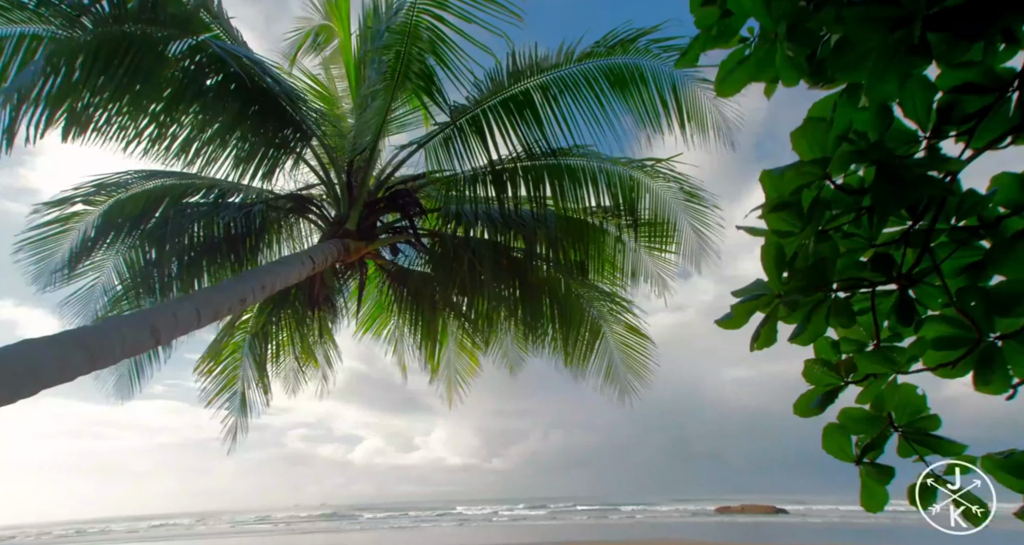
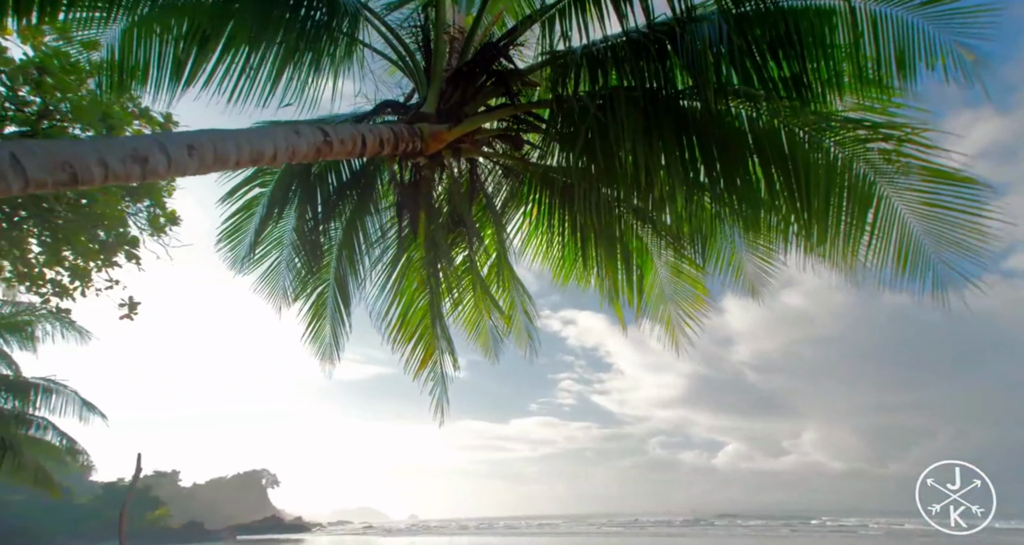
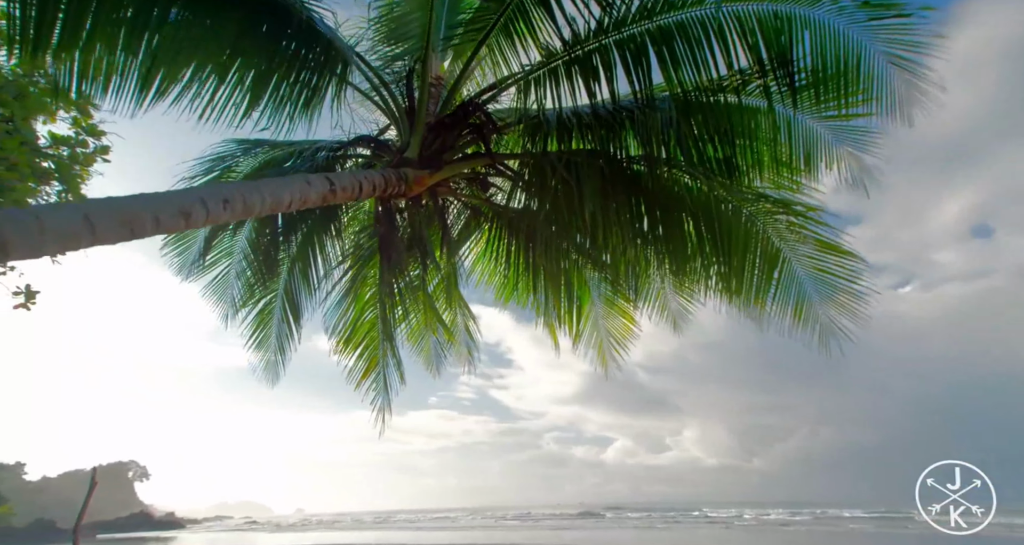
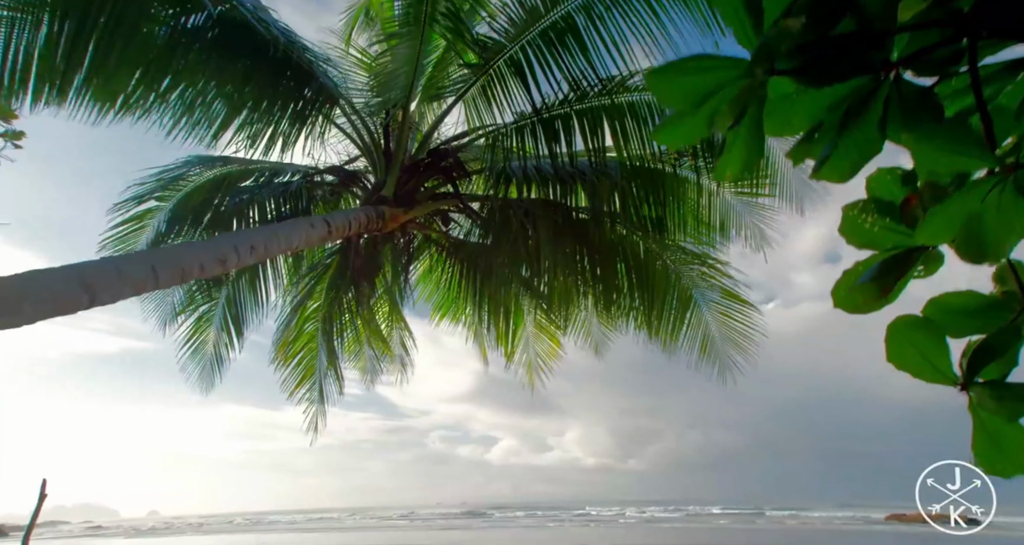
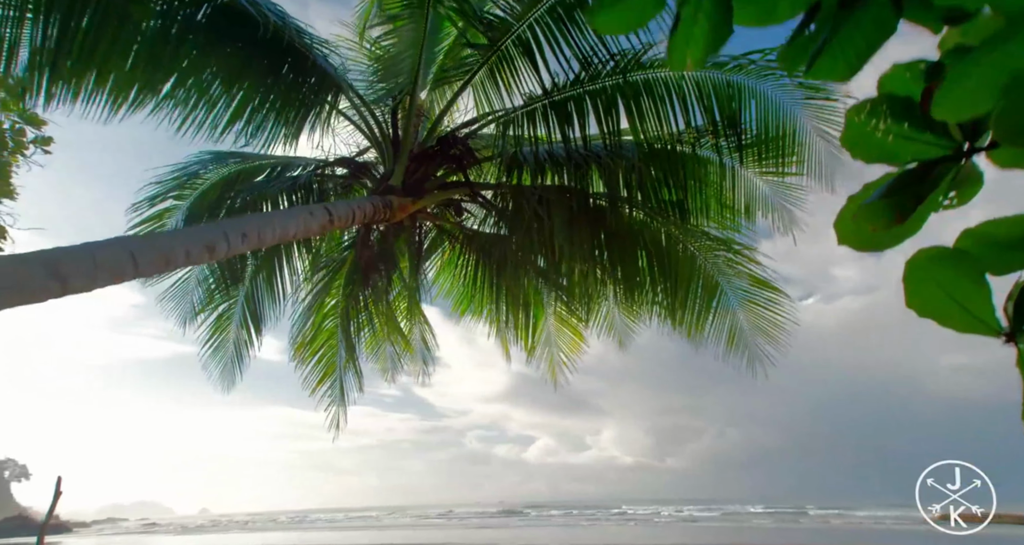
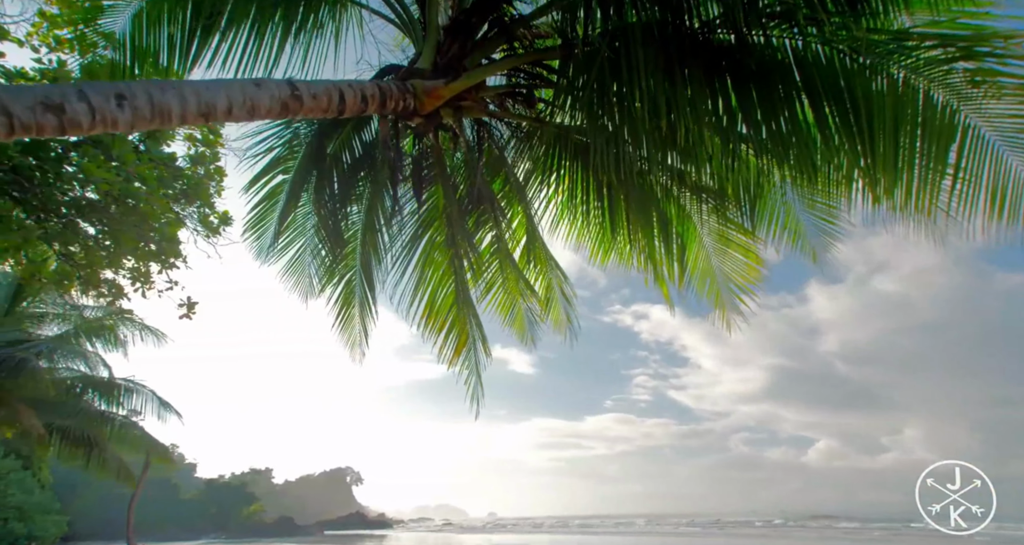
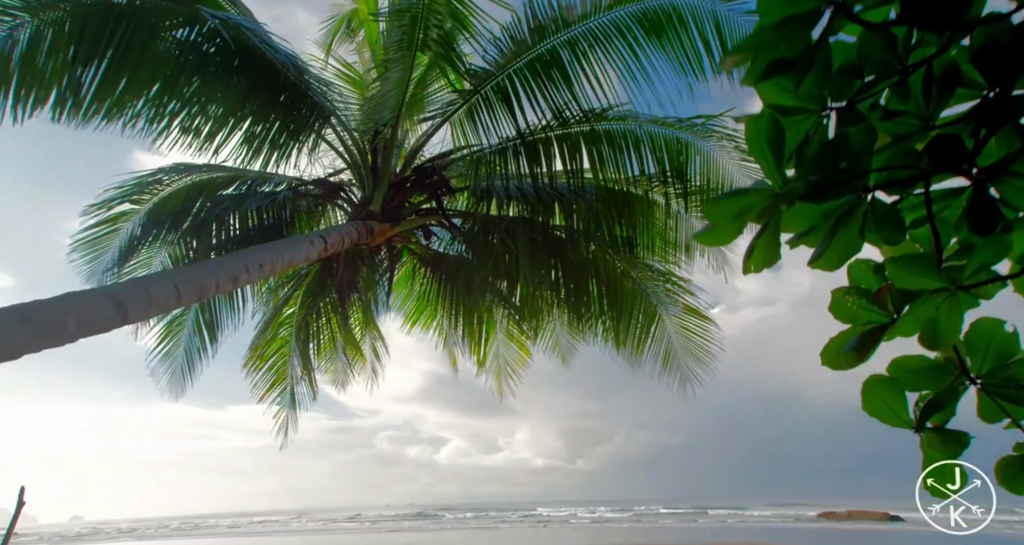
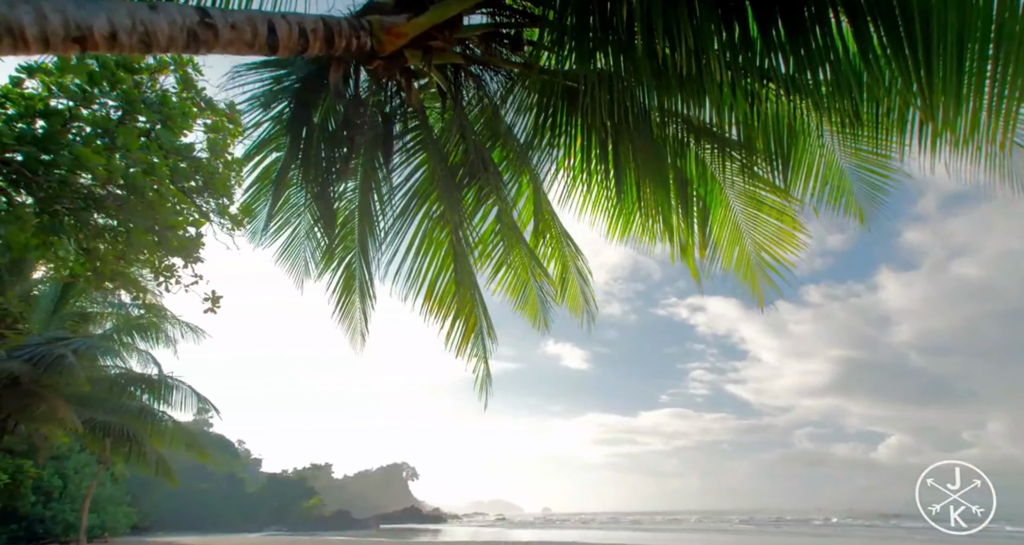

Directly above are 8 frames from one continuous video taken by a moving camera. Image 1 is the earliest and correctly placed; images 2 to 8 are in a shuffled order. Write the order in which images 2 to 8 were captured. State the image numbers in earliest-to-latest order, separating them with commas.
7, 4, 5, 3, 2, 6, 8
